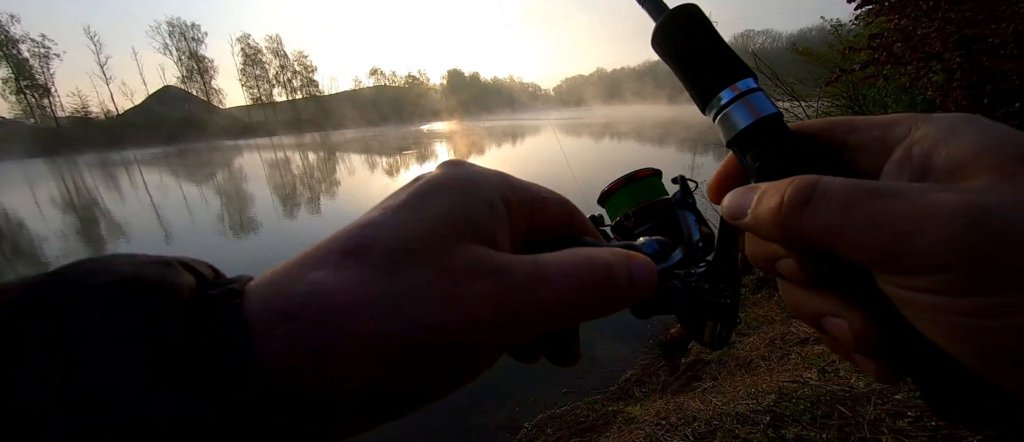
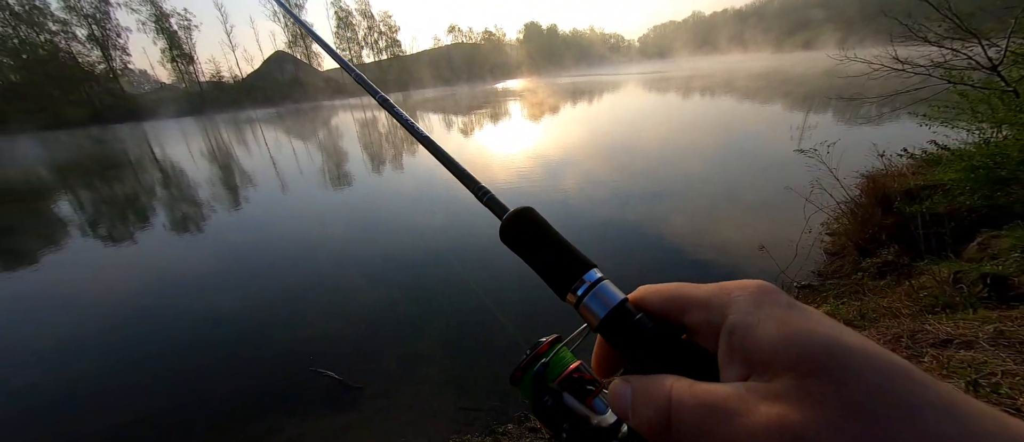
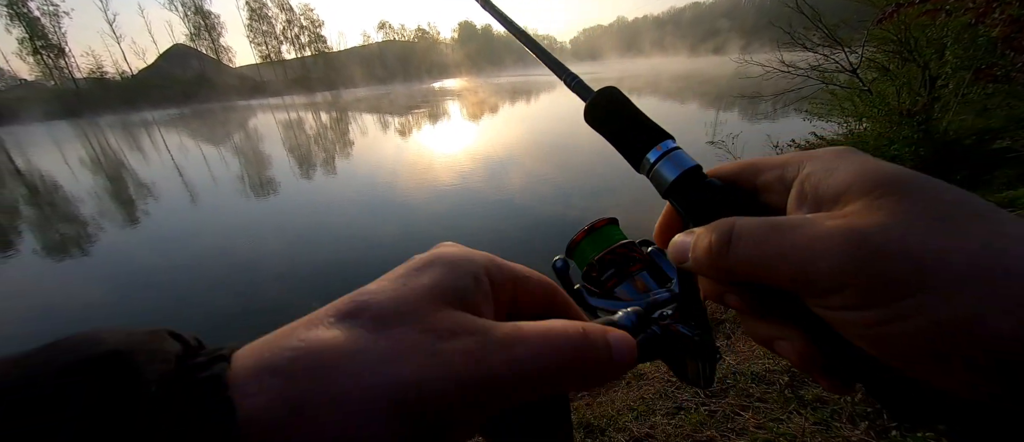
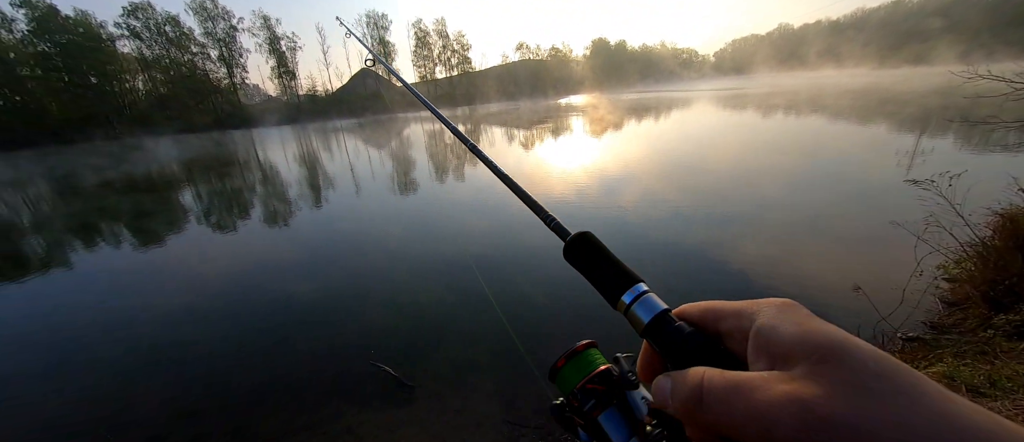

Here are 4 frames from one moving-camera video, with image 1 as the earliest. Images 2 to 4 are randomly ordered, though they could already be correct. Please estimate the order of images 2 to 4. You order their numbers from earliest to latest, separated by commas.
3, 2, 4
